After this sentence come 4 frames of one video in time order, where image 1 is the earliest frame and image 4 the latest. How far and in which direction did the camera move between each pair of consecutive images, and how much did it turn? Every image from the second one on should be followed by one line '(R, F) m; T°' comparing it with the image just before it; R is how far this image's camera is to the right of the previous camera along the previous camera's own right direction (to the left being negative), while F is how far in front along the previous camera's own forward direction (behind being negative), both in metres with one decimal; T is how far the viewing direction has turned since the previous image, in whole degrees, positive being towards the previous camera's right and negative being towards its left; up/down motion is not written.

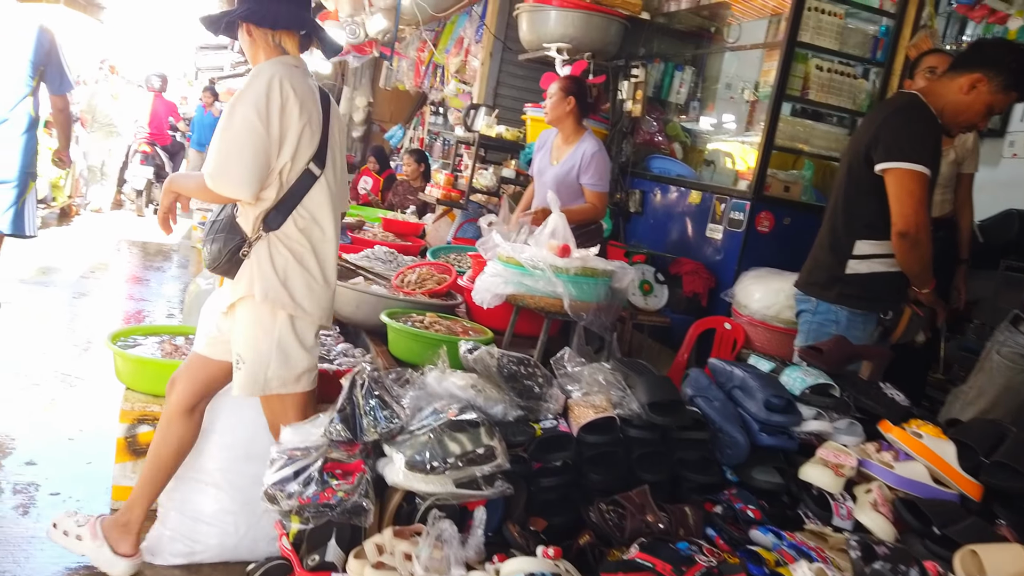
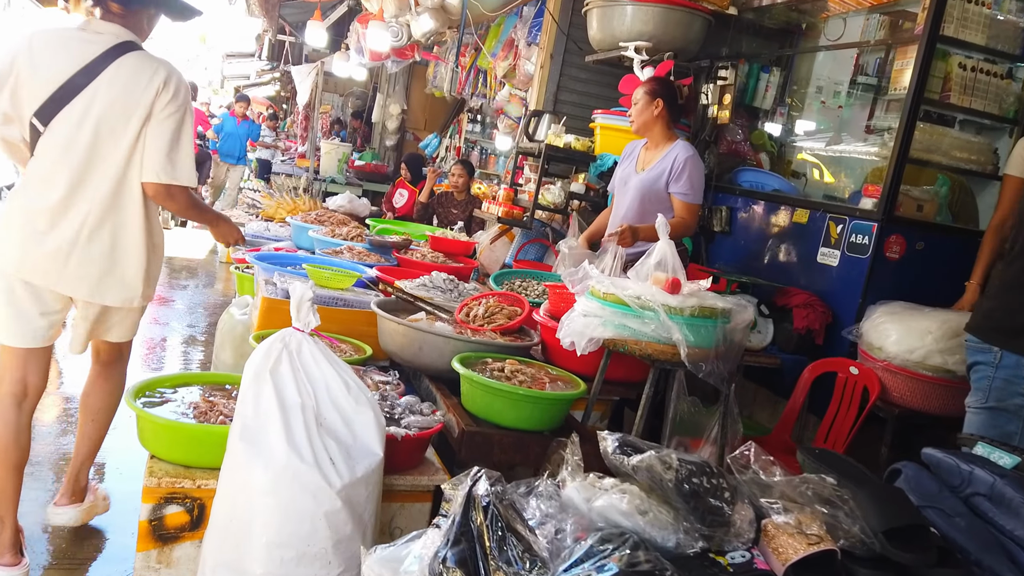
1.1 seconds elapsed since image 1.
(-0.3, +0.5) m; -2°
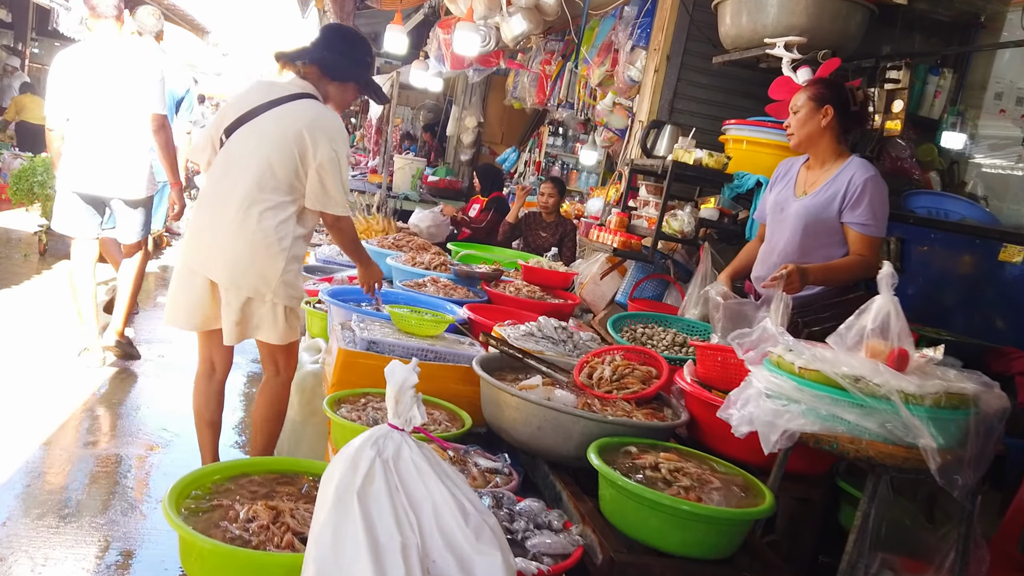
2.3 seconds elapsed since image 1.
(-0.3, +0.6) m; -5°
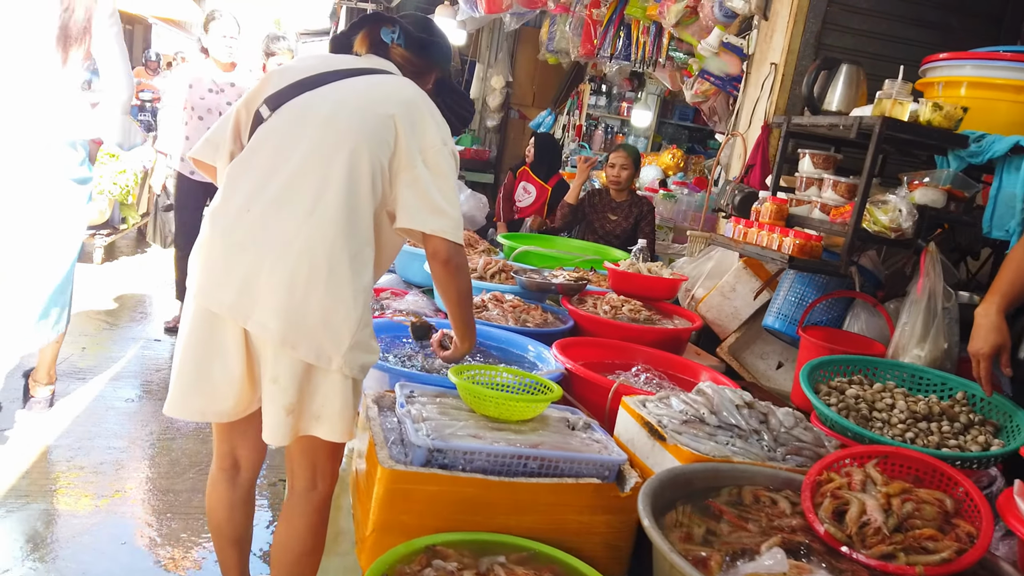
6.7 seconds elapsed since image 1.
(-0.3, +1.2) m; -1°
